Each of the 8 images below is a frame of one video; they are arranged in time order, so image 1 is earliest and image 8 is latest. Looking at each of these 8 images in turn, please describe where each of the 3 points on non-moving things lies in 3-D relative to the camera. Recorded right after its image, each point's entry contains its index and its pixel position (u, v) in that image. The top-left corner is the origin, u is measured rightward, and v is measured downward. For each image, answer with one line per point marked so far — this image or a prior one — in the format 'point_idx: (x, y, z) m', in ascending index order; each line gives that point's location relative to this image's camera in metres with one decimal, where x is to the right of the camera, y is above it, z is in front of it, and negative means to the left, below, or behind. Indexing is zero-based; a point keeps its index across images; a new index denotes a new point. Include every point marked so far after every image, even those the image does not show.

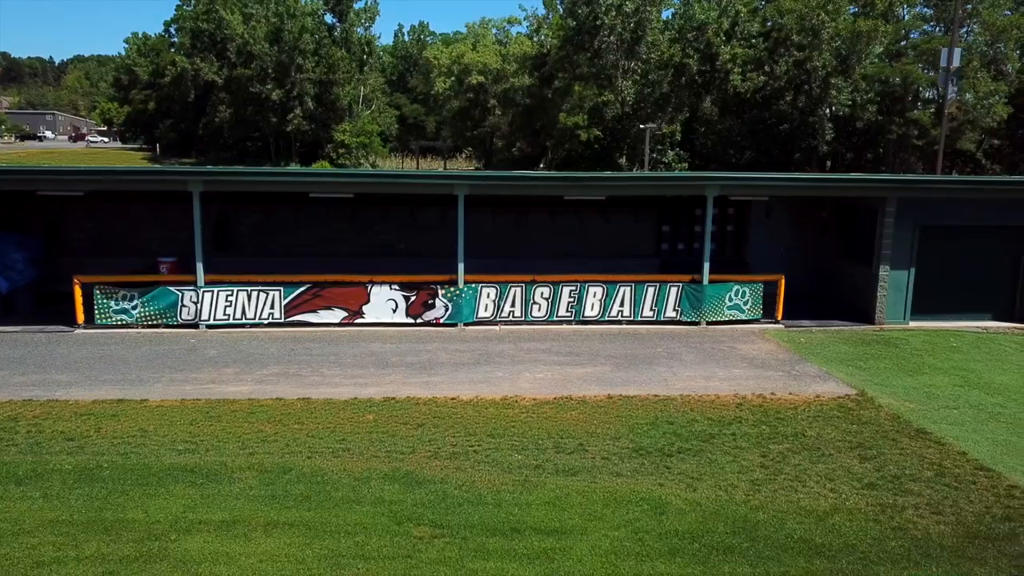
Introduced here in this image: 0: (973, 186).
0: (+8.4, +1.8, +14.5) m
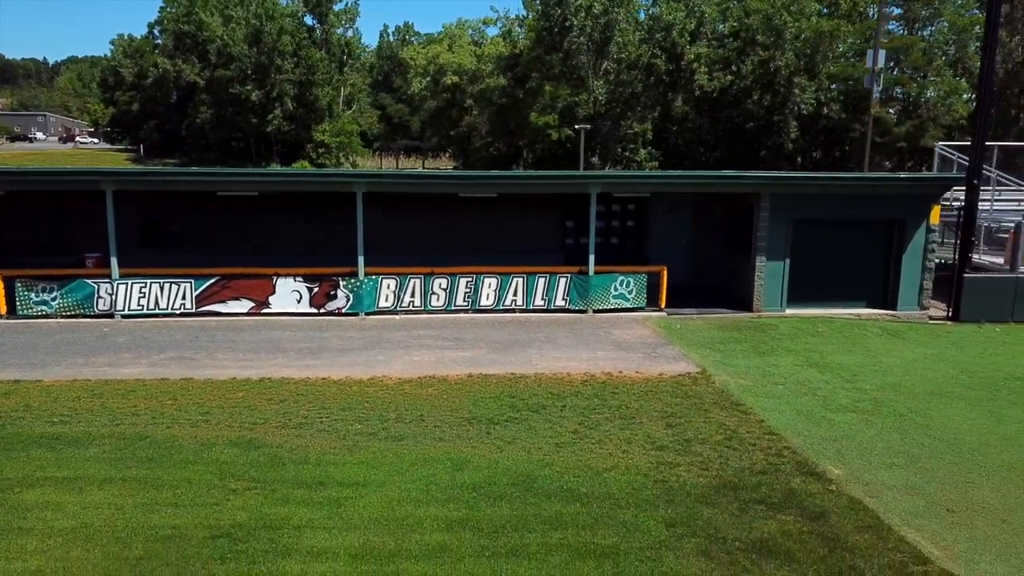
0: (+6.4, +2.0, +15.6) m
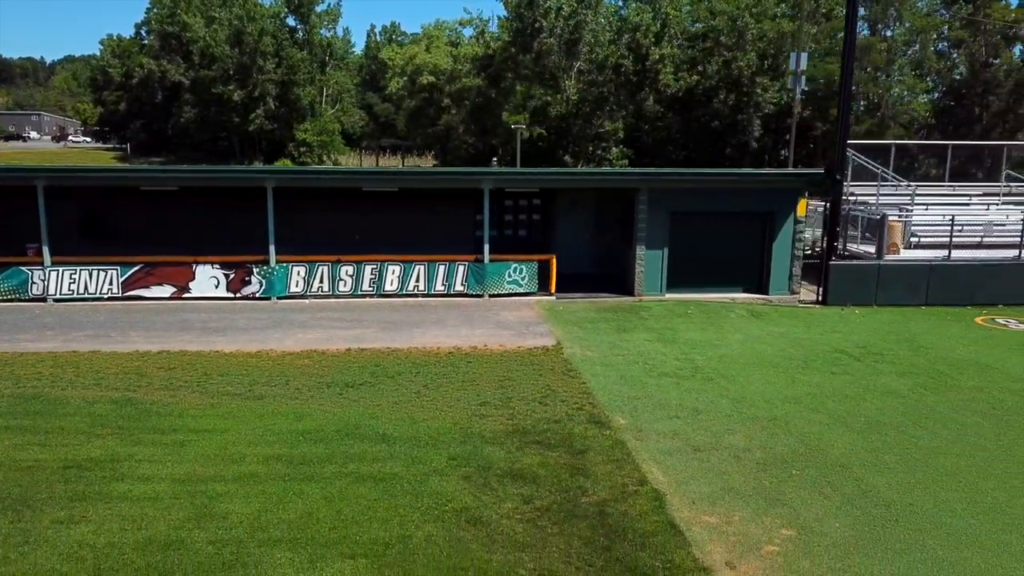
0: (+4.2, +2.3, +17.2) m
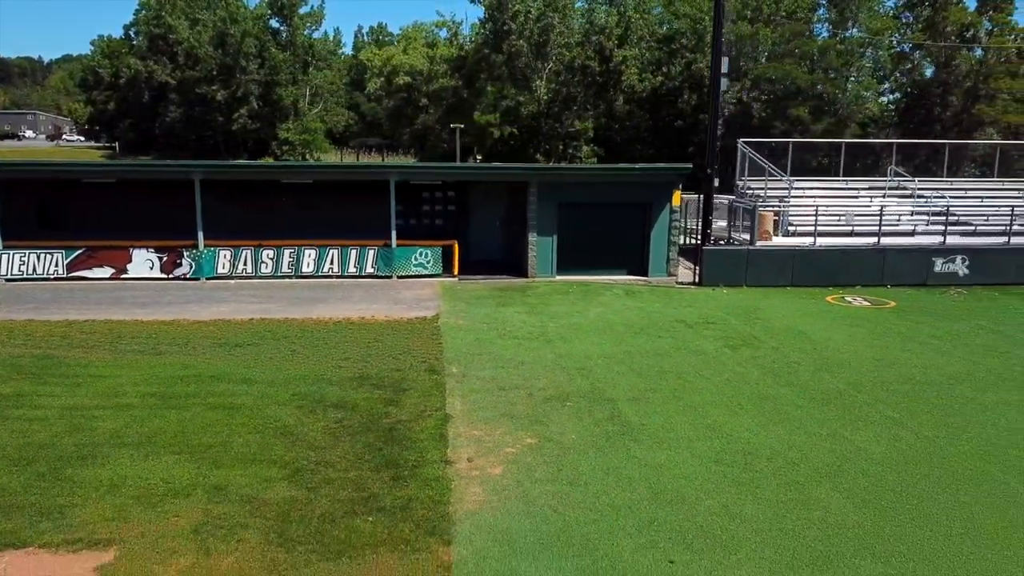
0: (+1.9, +2.8, +19.3) m
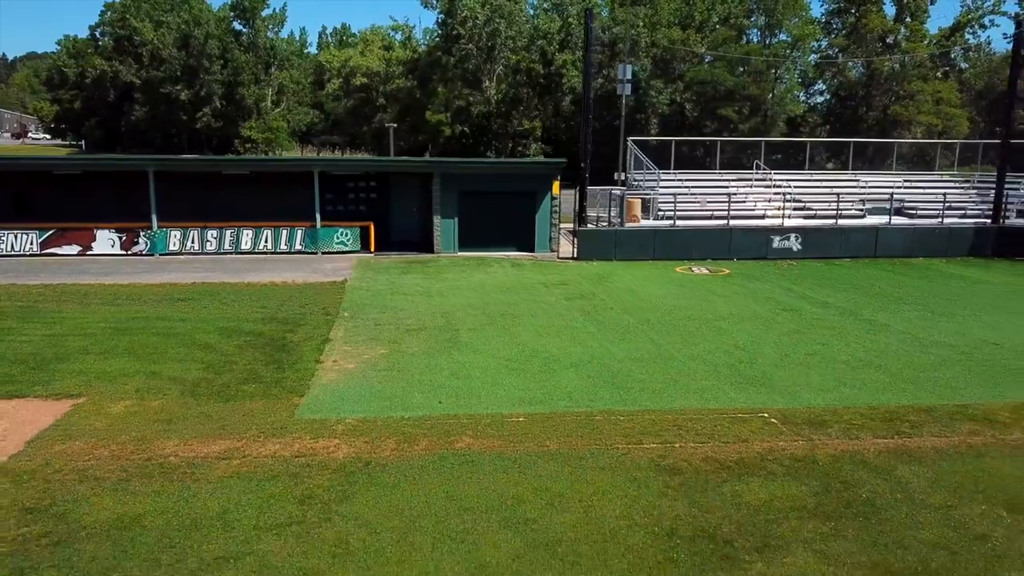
0: (-0.9, +3.5, +23.3) m
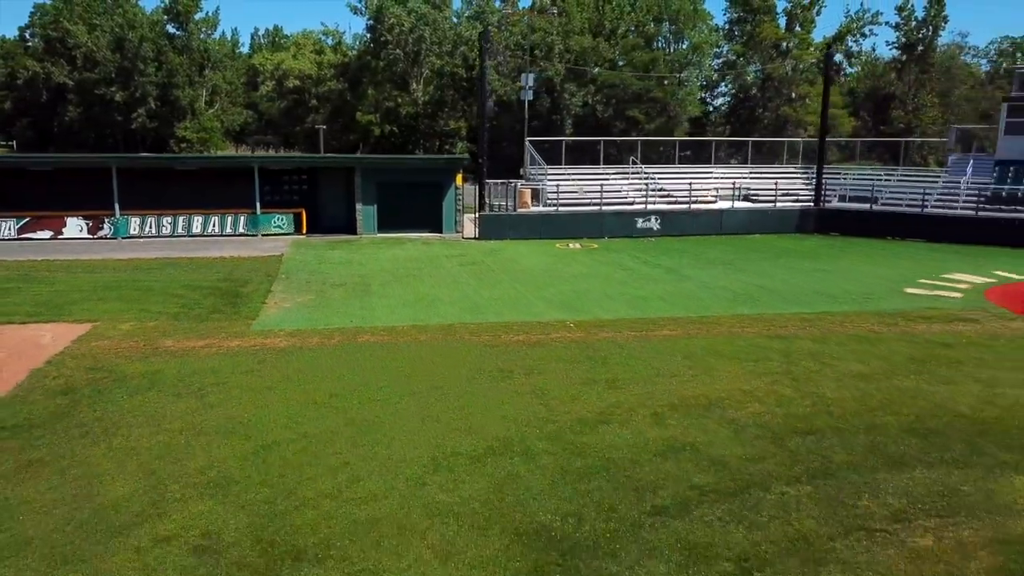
0: (-4.0, +4.4, +28.1) m
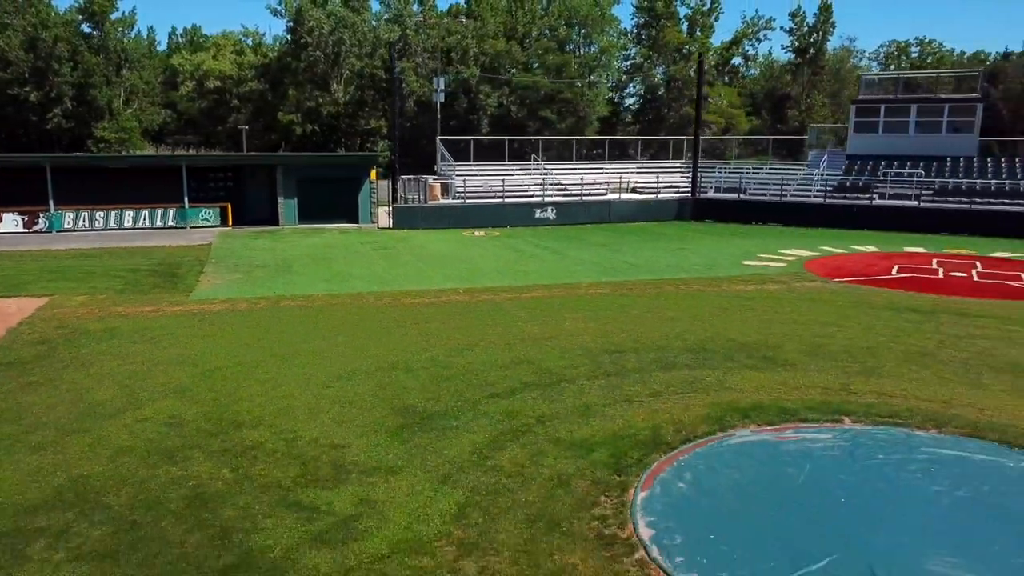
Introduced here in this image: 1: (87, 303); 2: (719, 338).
0: (-7.6, +5.0, +31.0) m
1: (-9.0, -0.3, +17.1) m
2: (+3.6, -0.9, +14.2) m
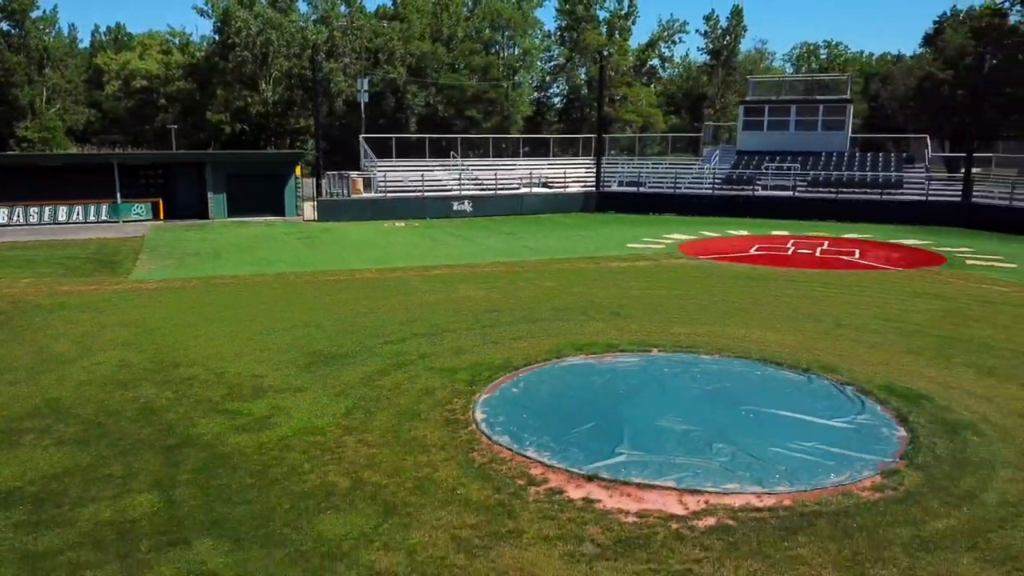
0: (-11.1, +5.4, +33.0) m
1: (-11.3, +0.1, +19.1) m
2: (+1.5, -0.3, +17.2) m
